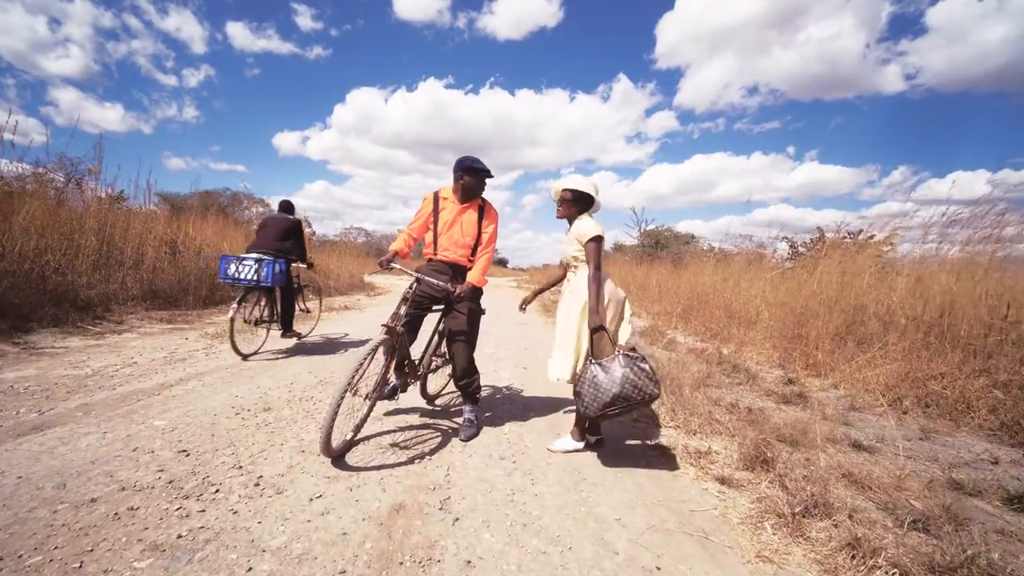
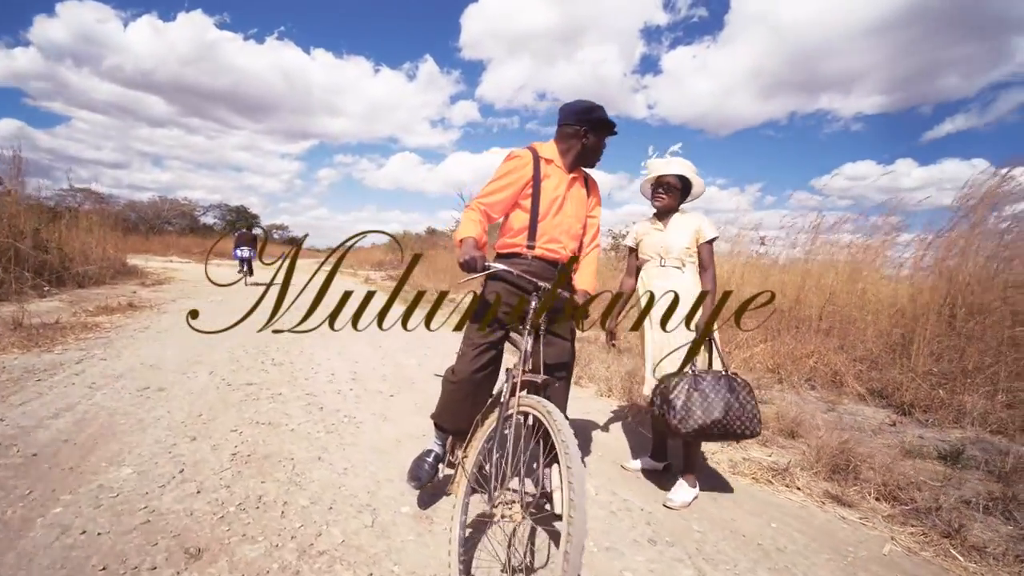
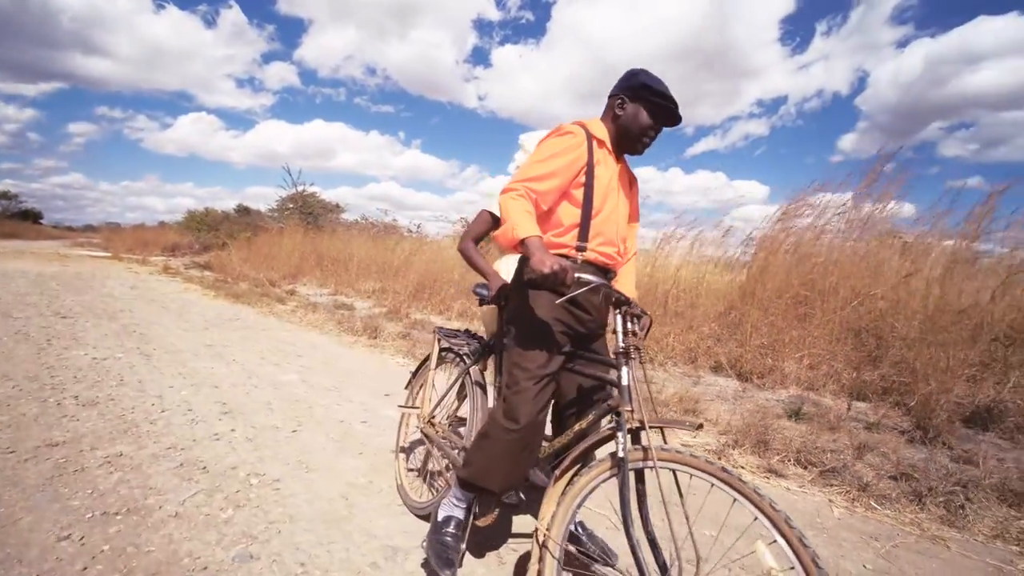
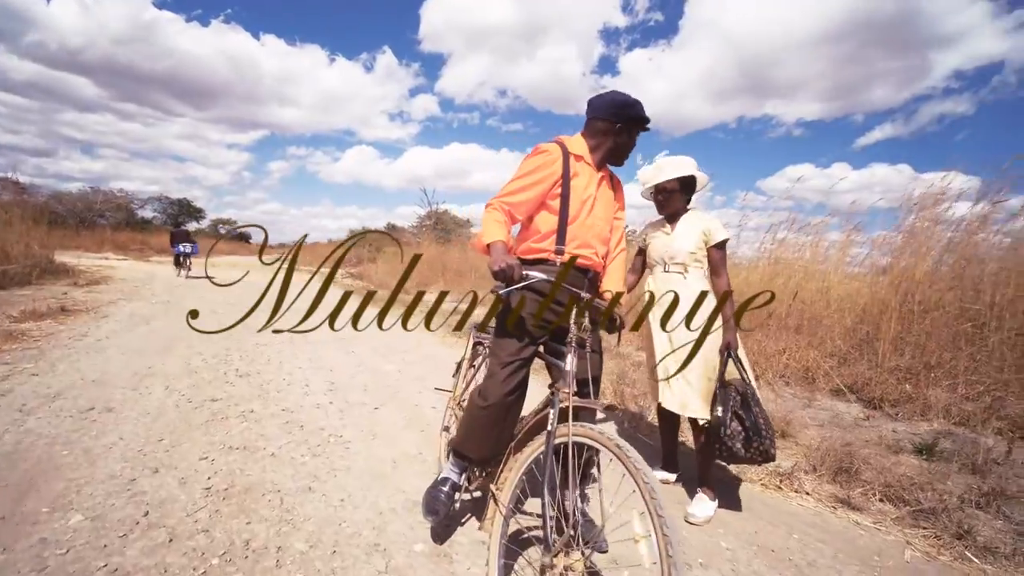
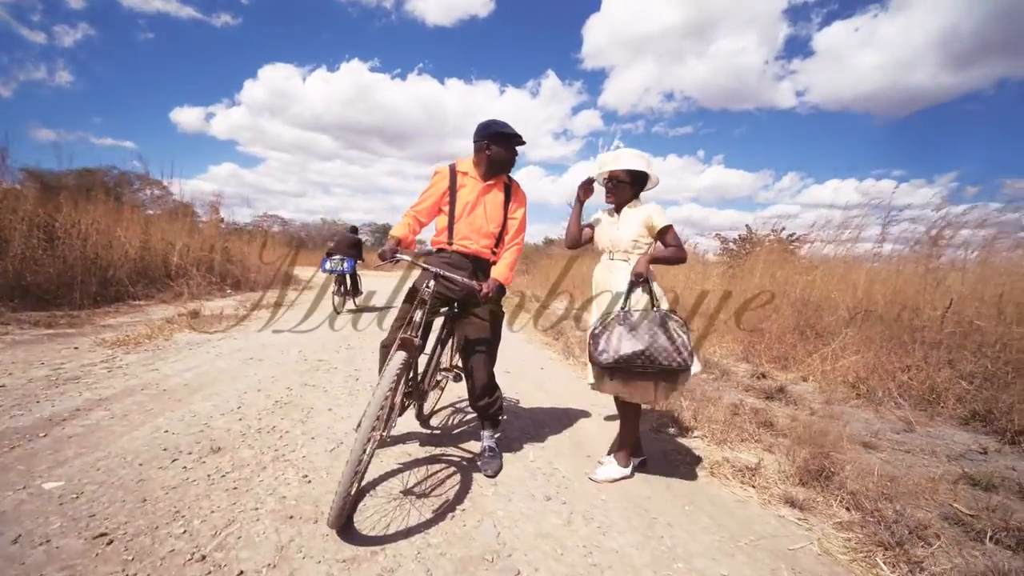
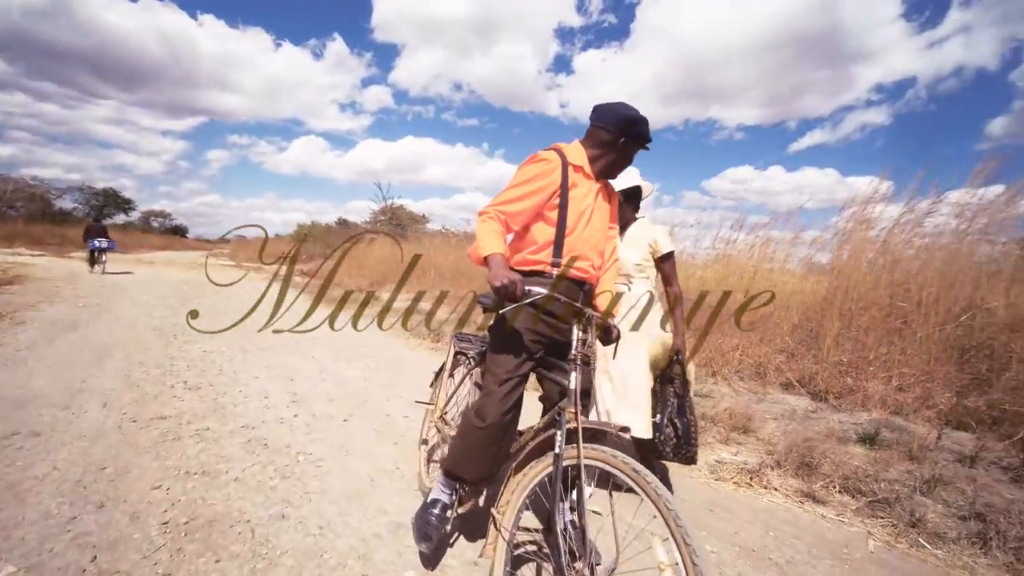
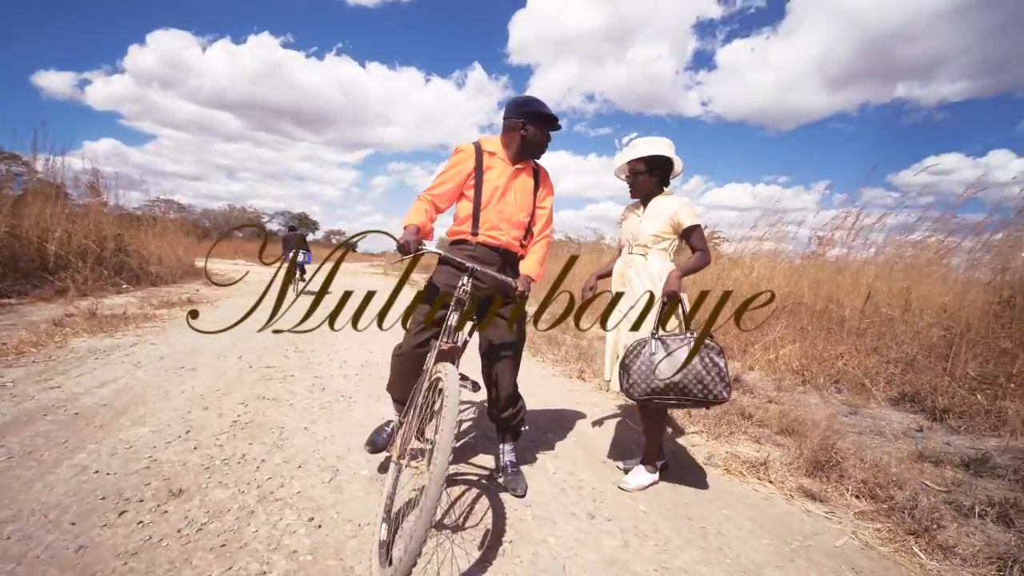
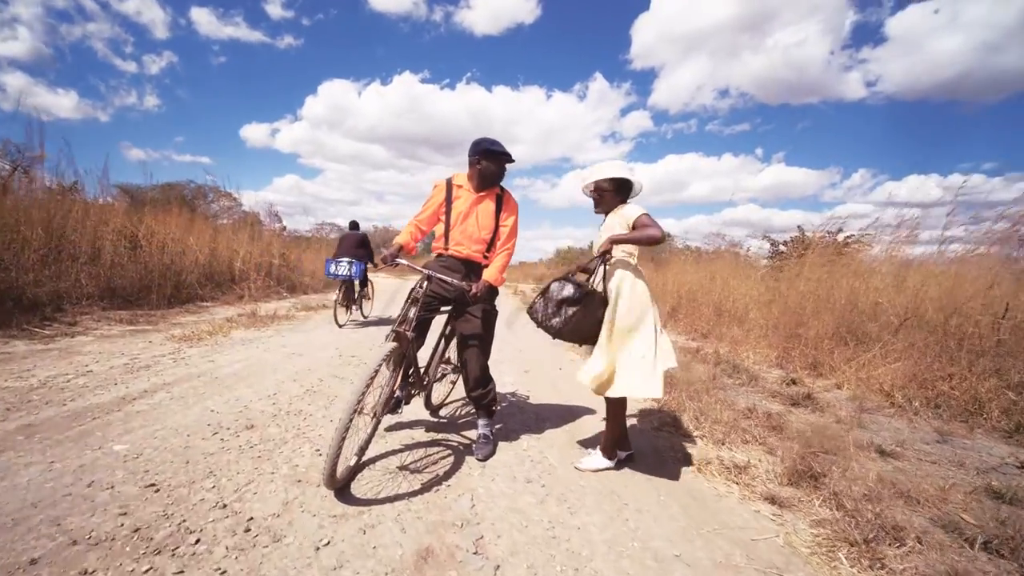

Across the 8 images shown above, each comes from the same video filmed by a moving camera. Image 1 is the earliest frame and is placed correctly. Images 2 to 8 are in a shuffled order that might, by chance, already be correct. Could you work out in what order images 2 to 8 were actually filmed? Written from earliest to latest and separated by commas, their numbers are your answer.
8, 5, 7, 2, 4, 6, 3
